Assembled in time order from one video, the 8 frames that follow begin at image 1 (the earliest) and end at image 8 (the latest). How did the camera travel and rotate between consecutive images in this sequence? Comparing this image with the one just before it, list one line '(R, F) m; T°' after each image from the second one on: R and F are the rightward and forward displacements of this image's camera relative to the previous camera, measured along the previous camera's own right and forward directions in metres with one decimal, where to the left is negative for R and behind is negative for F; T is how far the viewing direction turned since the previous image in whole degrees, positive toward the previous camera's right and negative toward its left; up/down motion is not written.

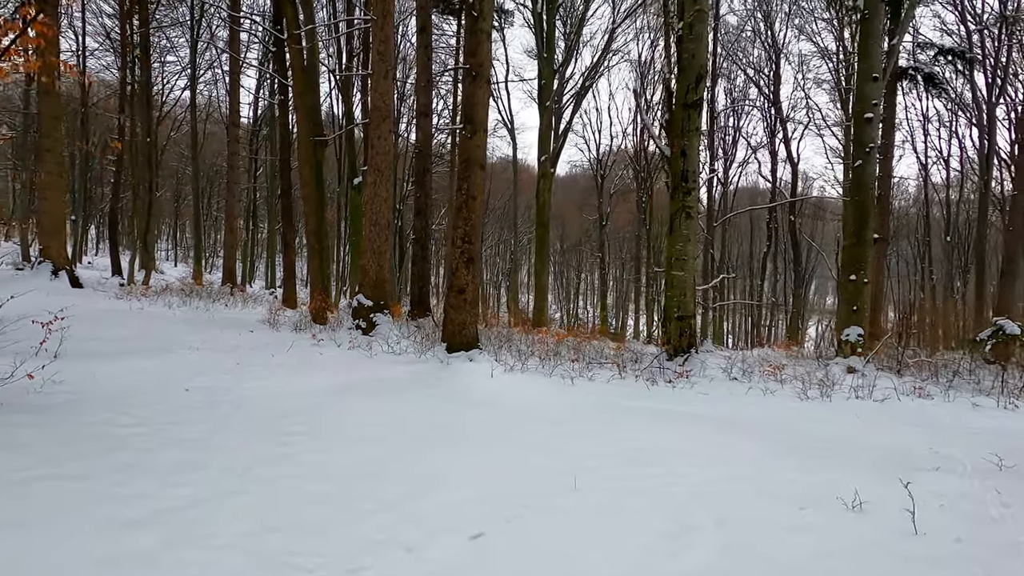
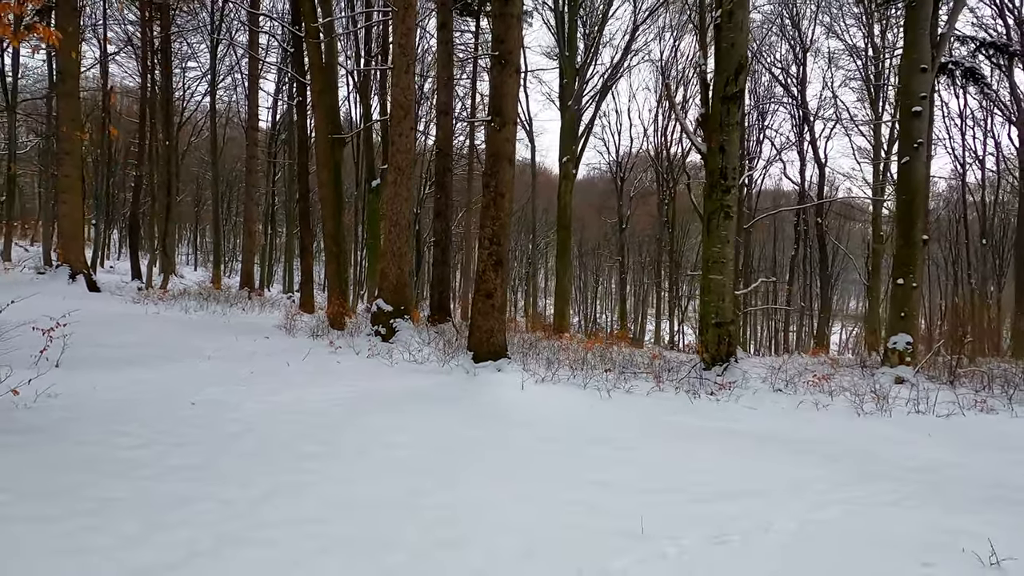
(-0.2, +0.4) m; -2°
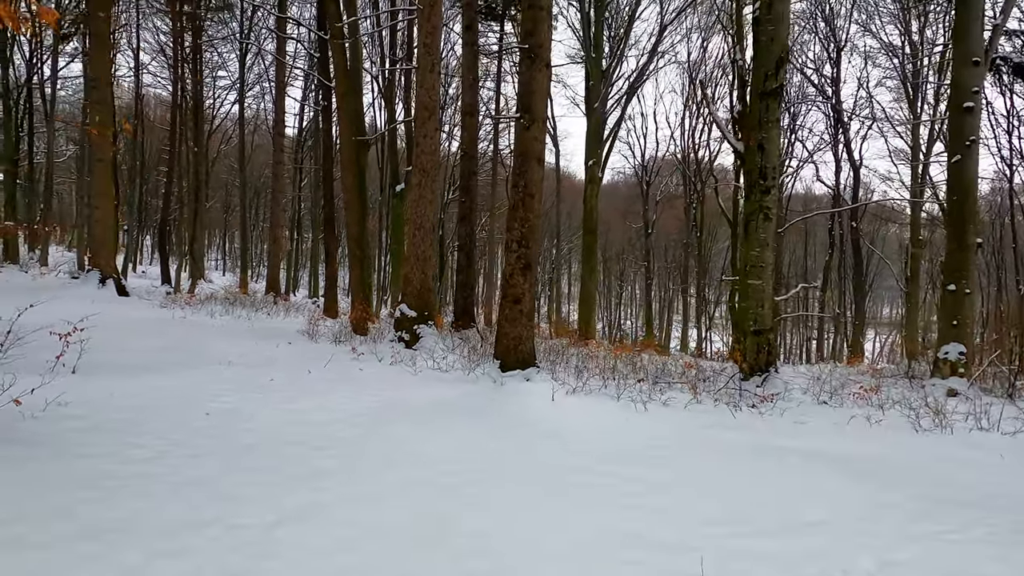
(-0.1, +0.3) m; -2°
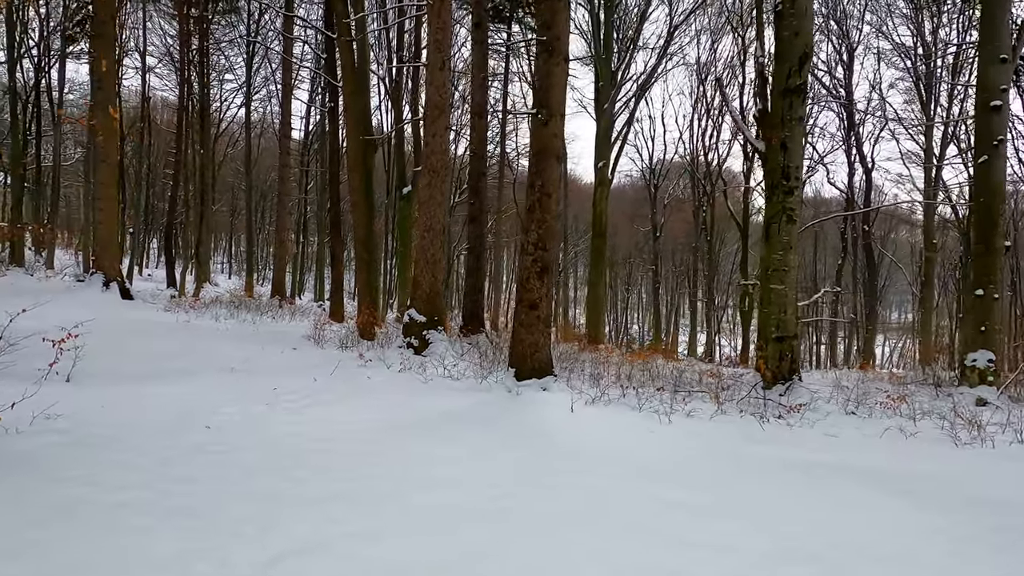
(-0.1, +0.3) m; -1°
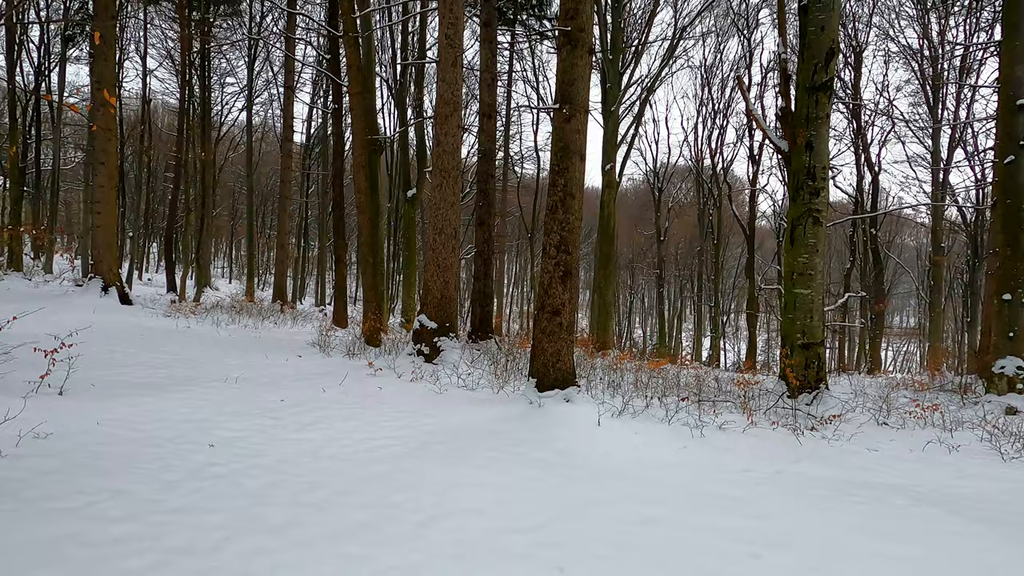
(-0.2, +0.3) m; 0°
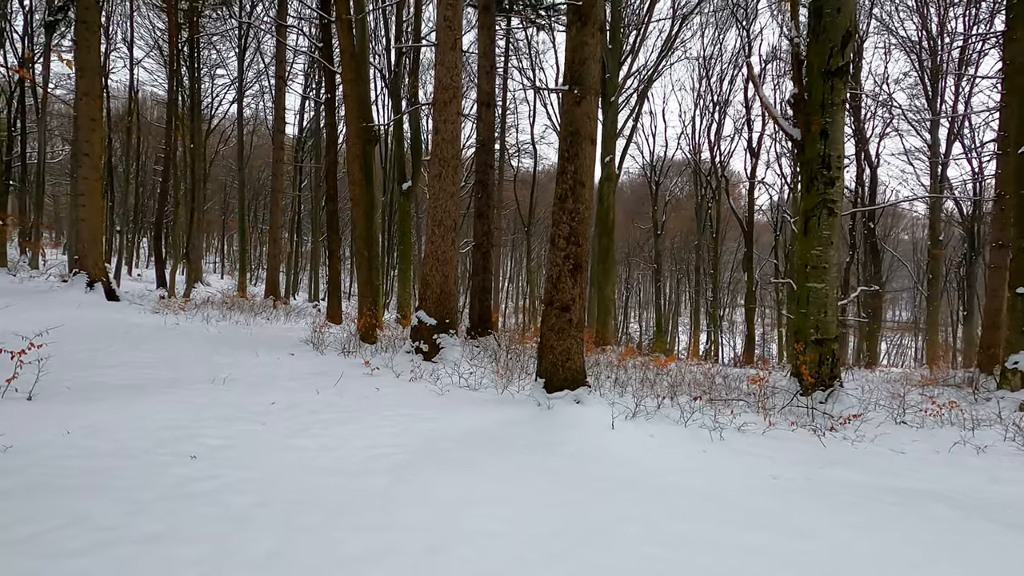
(-0.1, +0.3) m; +1°
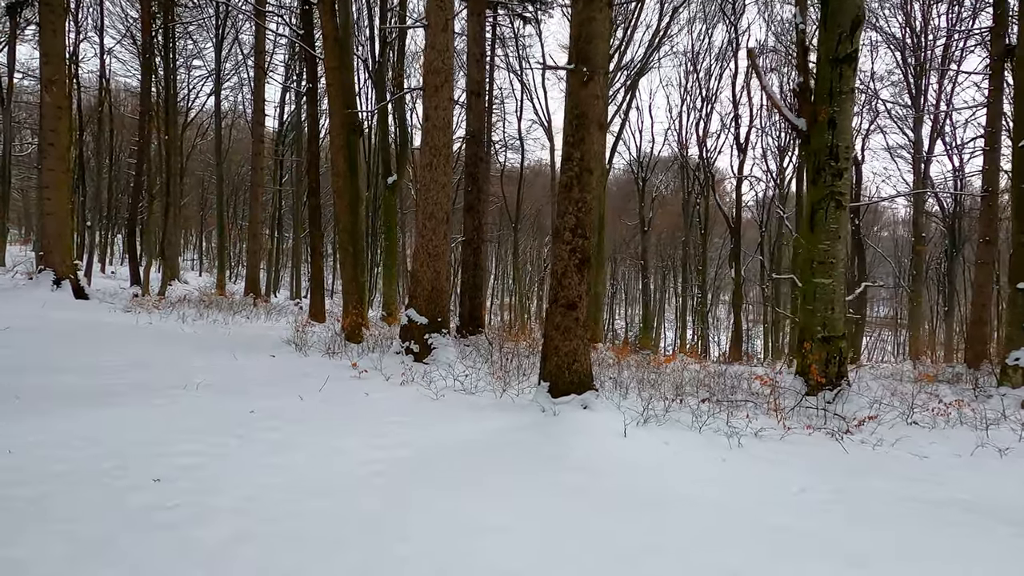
(-0.1, +0.4) m; +2°
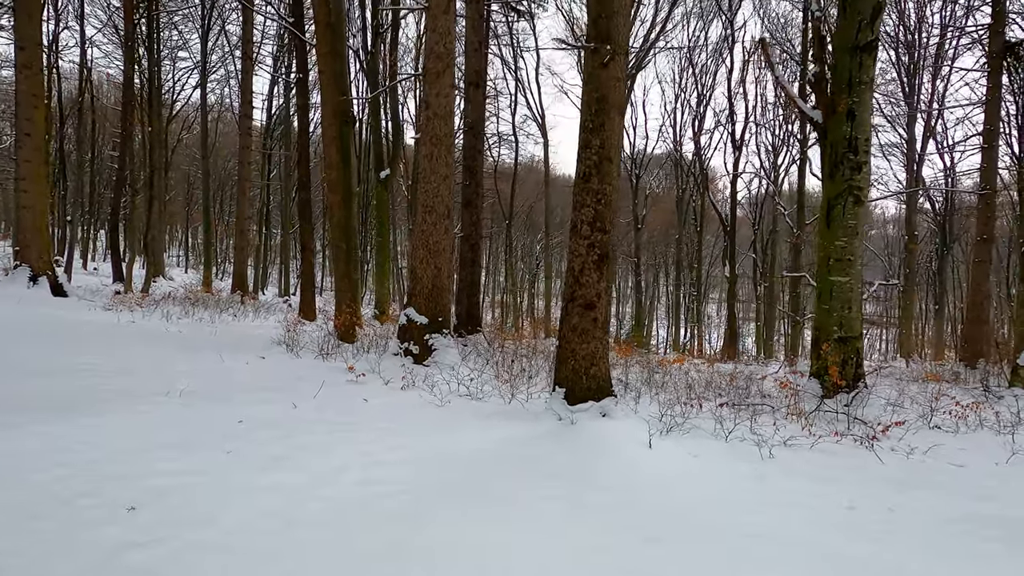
(-0.2, +0.3) m; +1°
